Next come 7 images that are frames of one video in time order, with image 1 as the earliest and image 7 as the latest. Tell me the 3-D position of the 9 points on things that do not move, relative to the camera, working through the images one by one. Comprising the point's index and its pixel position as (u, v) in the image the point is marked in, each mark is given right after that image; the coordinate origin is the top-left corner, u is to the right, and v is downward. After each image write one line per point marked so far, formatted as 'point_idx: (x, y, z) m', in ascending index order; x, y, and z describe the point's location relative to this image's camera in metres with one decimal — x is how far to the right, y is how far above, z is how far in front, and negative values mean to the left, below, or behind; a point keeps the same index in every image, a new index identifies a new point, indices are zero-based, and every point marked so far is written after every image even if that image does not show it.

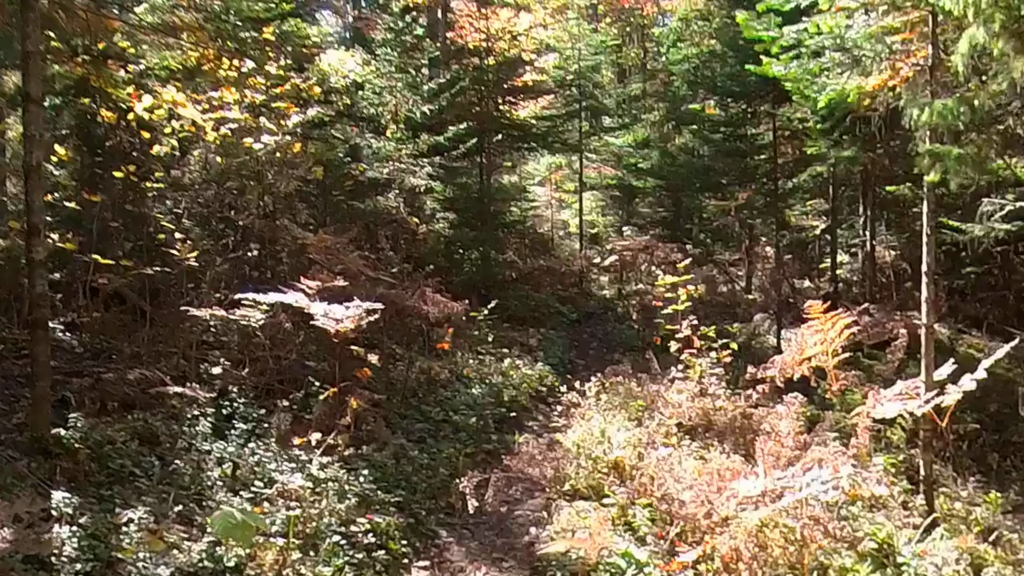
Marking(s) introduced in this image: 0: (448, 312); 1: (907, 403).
0: (-0.7, -0.3, +11.4) m
1: (+2.5, -0.7, +6.9) m
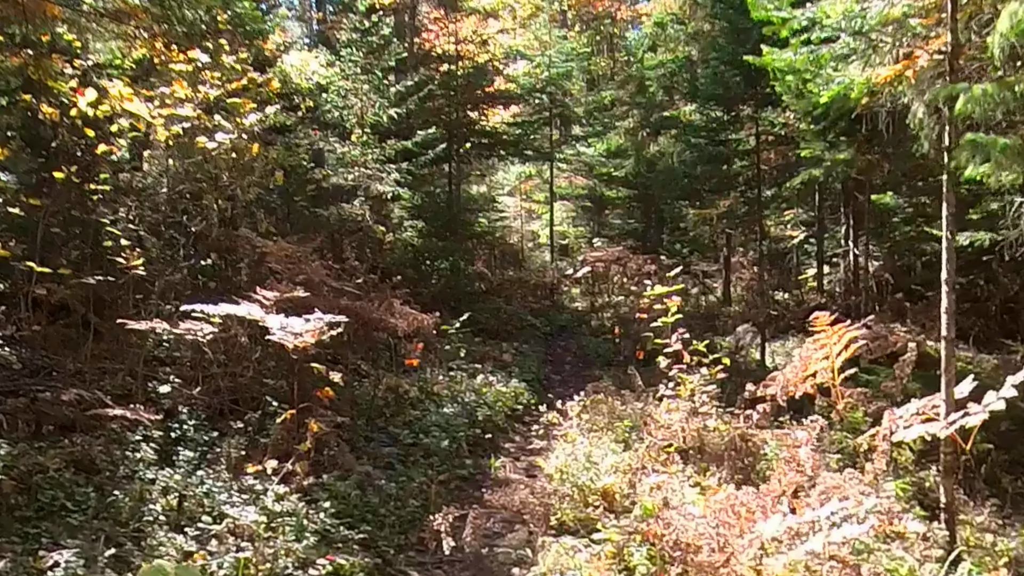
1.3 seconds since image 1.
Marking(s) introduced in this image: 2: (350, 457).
0: (-1.0, -0.4, +10.7) m
1: (+2.4, -0.8, +6.2) m
2: (-1.2, -1.2, +7.9) m
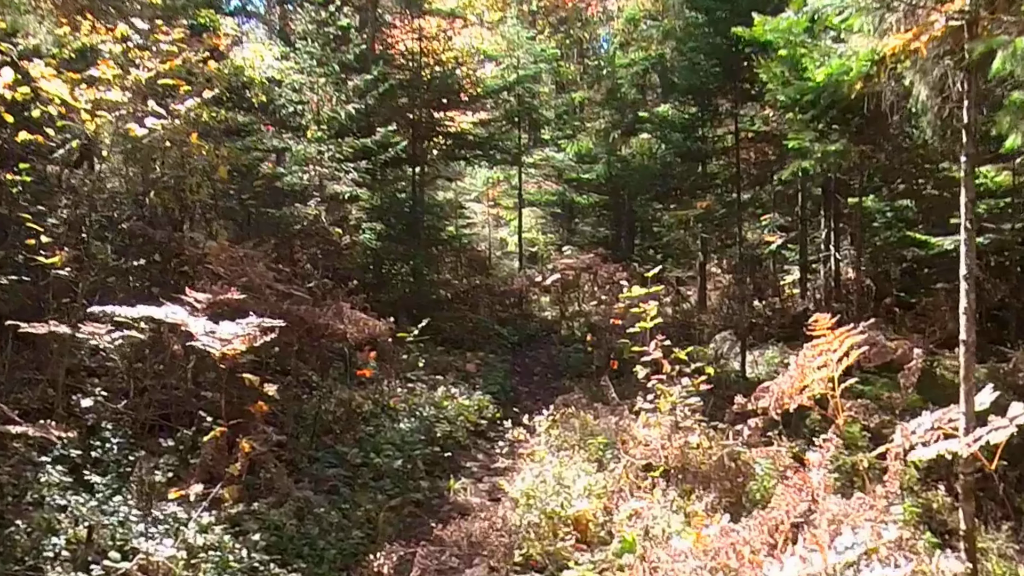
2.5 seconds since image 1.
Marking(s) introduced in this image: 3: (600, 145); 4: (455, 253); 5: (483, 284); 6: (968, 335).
0: (-1.3, -0.4, +9.8) m
1: (+2.2, -0.8, +5.4) m
2: (-1.4, -1.2, +7.0) m
3: (+1.6, +2.6, +19.7) m
4: (-1.0, +0.6, +18.2) m
5: (-0.5, +0.1, +18.6) m
6: (+2.4, -0.2, +5.8) m
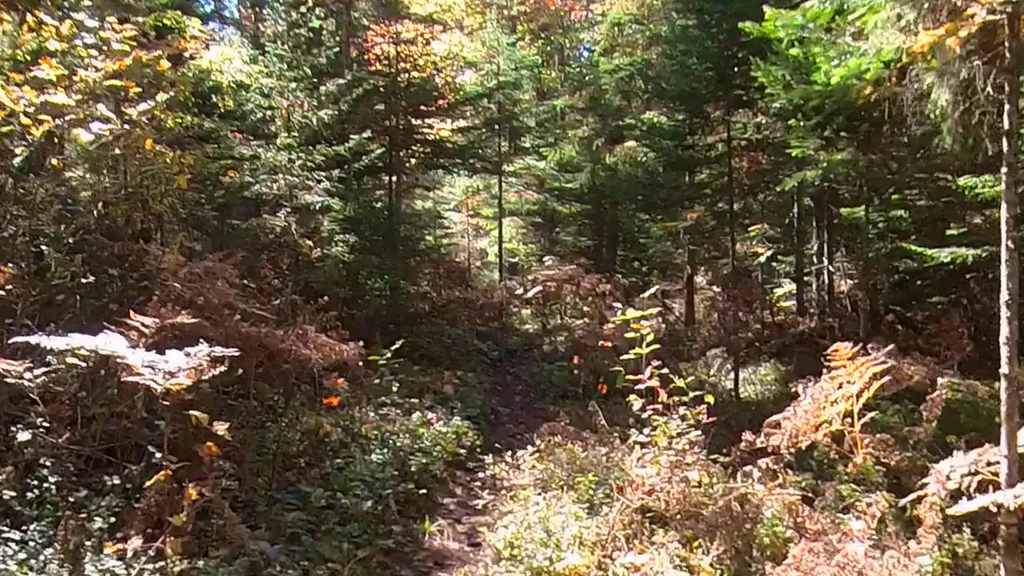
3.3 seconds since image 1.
0: (-1.5, -0.6, +9.1) m
1: (+2.1, -0.9, +4.8) m
2: (-1.5, -1.4, +6.2) m
3: (+1.3, +2.4, +19.0) m
4: (-1.3, +0.4, +17.5) m
5: (-0.8, -0.1, +17.9) m
6: (+2.3, -0.4, +5.1) m
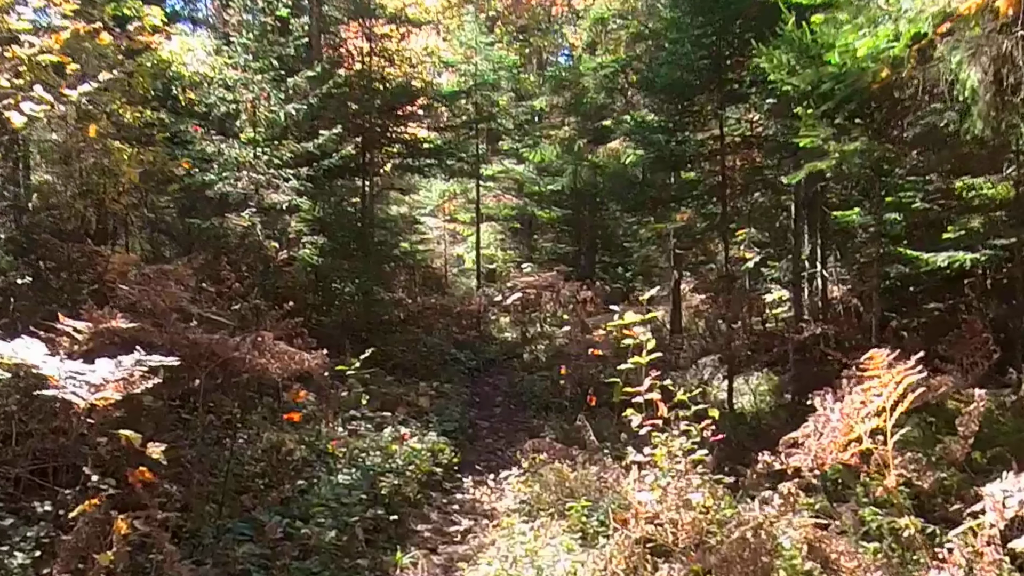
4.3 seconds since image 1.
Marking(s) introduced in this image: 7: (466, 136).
0: (-1.6, -0.6, +8.2) m
1: (+2.0, -0.9, +4.0) m
2: (-1.6, -1.4, +5.4) m
3: (+0.9, +2.3, +18.3) m
4: (-1.6, +0.3, +16.7) m
5: (-1.2, -0.2, +17.1) m
6: (+2.3, -0.4, +4.4) m
7: (-0.8, +2.6, +18.6) m
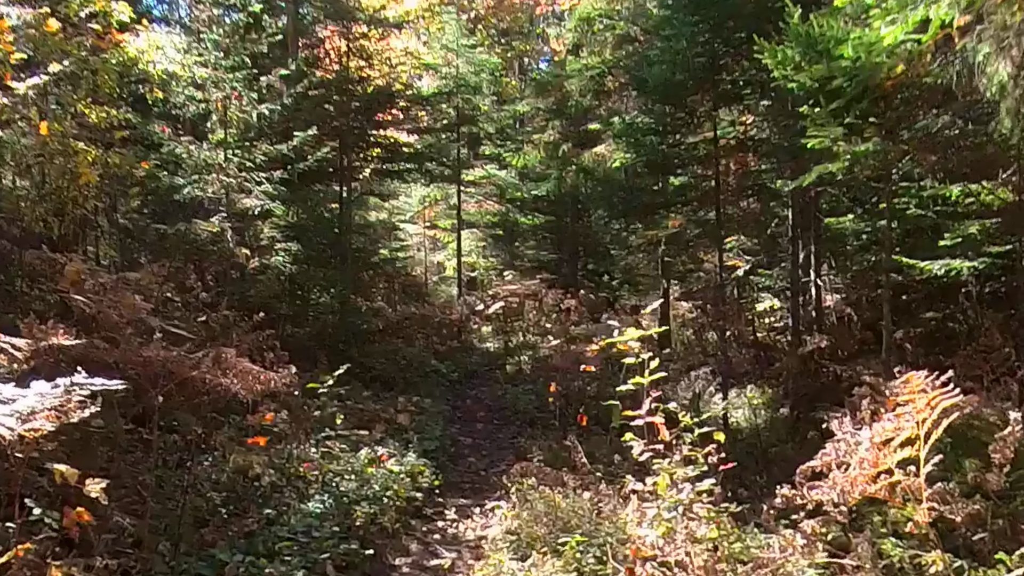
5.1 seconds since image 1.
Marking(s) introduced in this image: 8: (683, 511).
0: (-1.7, -0.7, +7.6) m
1: (+2.0, -0.9, +3.5) m
2: (-1.7, -1.4, +4.8) m
3: (+0.6, +2.1, +17.7) m
4: (-1.8, +0.1, +16.1) m
5: (-1.4, -0.4, +16.5) m
6: (+2.2, -0.4, +3.8) m
7: (-1.1, +2.5, +18.0) m
8: (+0.8, -1.1, +5.5) m
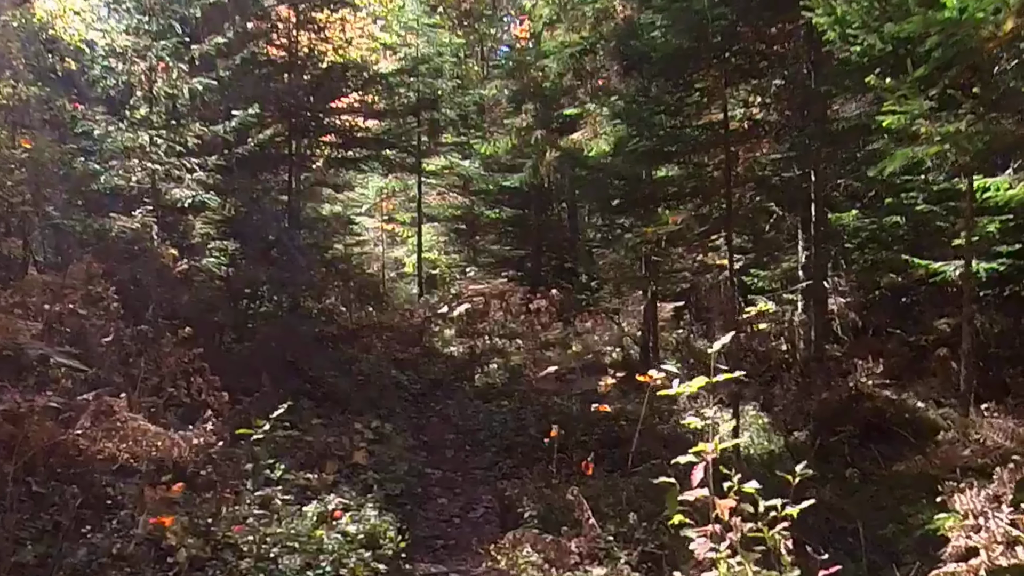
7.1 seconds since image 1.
0: (-1.8, -0.7, +6.0) m
1: (+2.1, -1.0, +1.9) m
2: (-1.6, -1.5, +3.1) m
3: (+0.1, +2.1, +16.1) m
4: (-2.3, +0.1, +14.4) m
5: (-1.8, -0.4, +14.8) m
6: (+2.3, -0.5, +2.3) m
7: (-1.6, +2.5, +16.3) m
8: (+0.9, -1.2, +3.9) m
